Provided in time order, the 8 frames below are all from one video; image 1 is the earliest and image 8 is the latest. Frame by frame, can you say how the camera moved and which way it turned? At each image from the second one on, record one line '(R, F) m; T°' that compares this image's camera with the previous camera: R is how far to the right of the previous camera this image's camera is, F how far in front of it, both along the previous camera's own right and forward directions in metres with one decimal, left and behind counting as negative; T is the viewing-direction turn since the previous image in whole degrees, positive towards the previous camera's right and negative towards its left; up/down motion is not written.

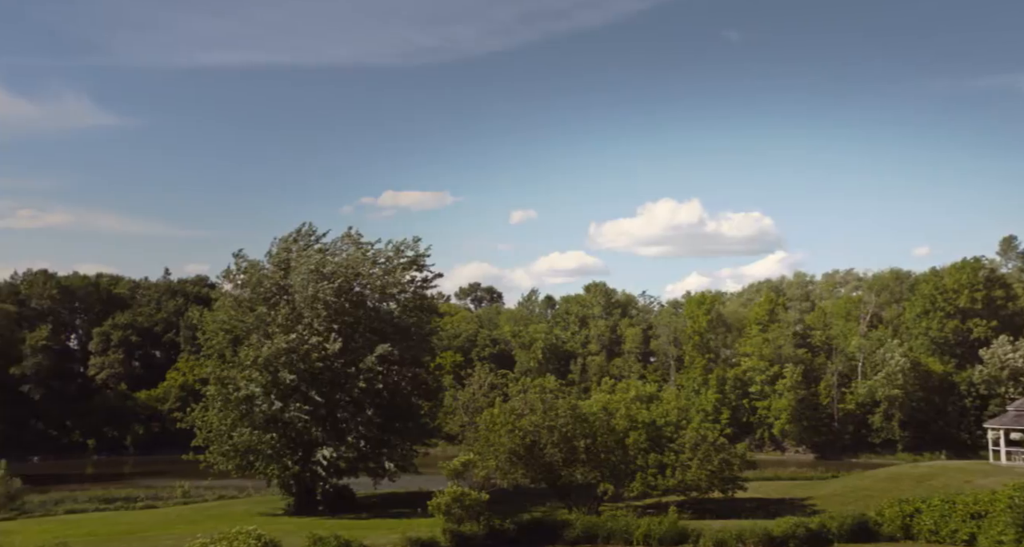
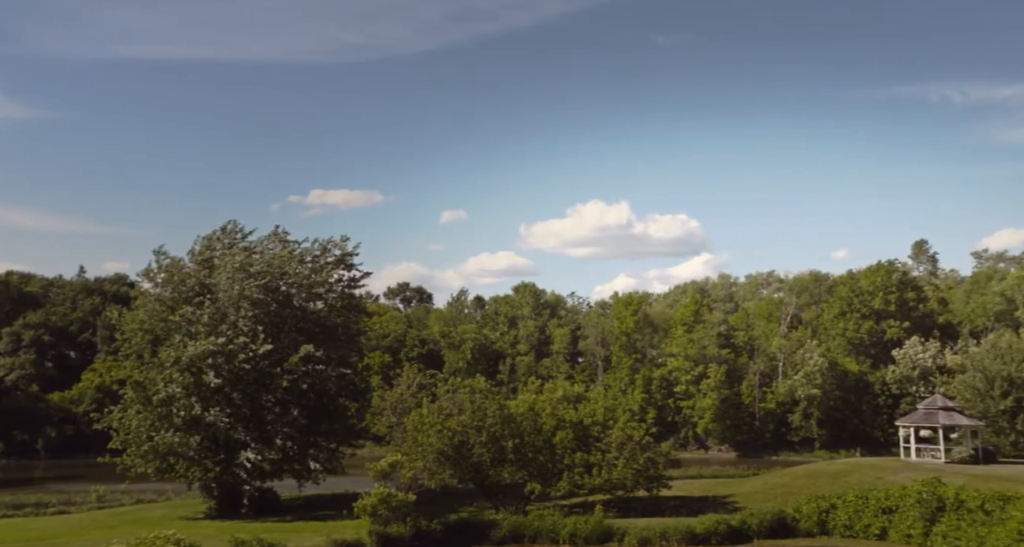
(+0.1, +0.5) m; +5°
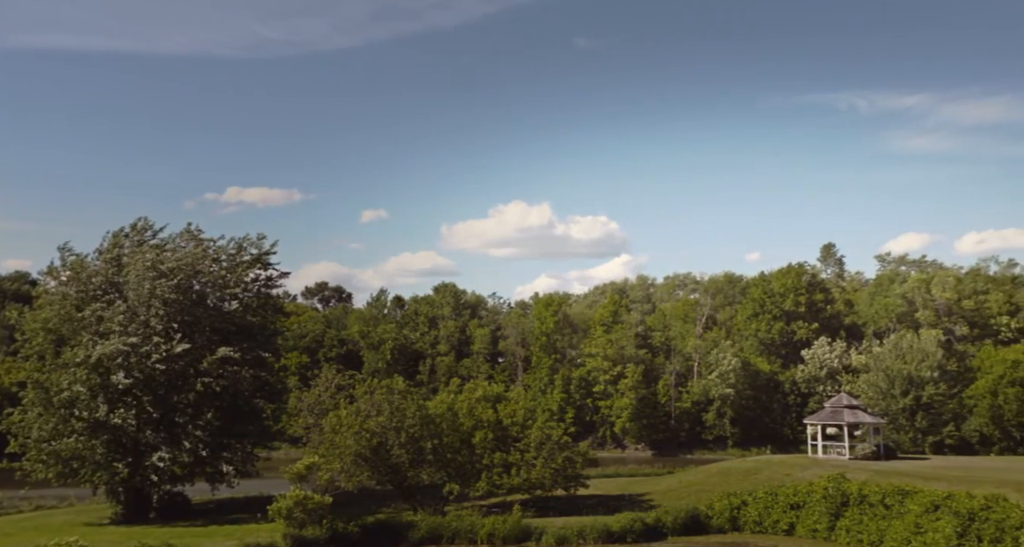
(+0.1, +0.6) m; +6°
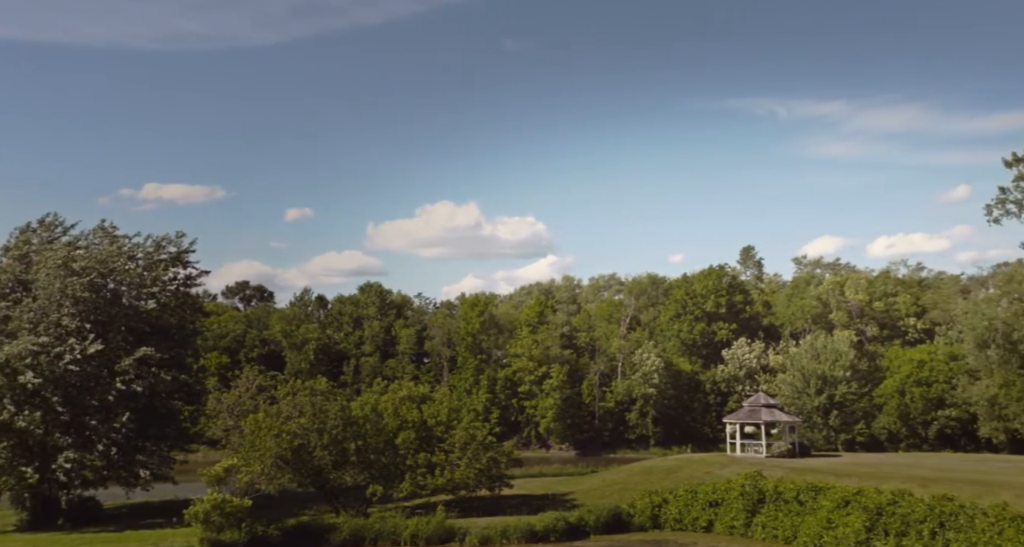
(+0.1, +0.4) m; +5°
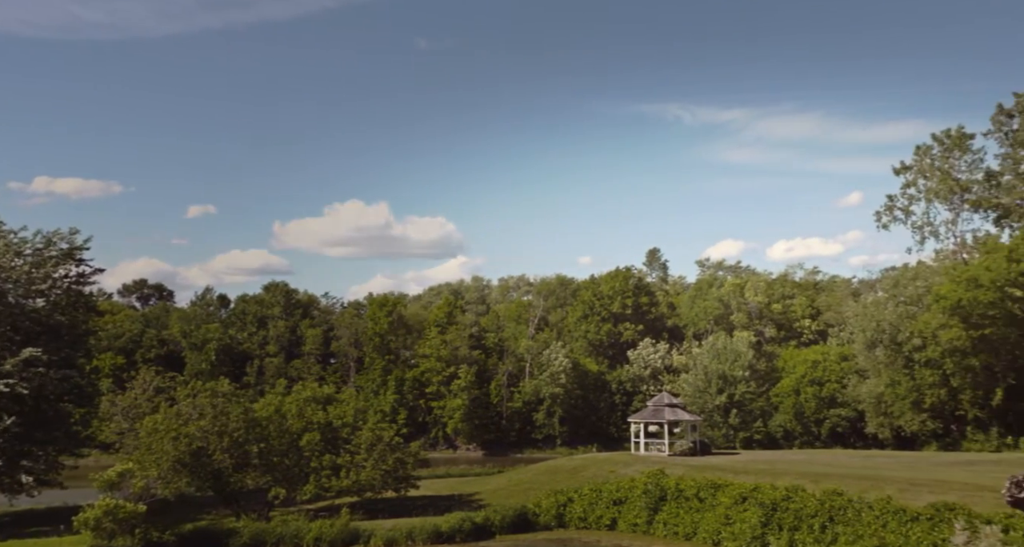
(+0.1, +0.4) m; +6°
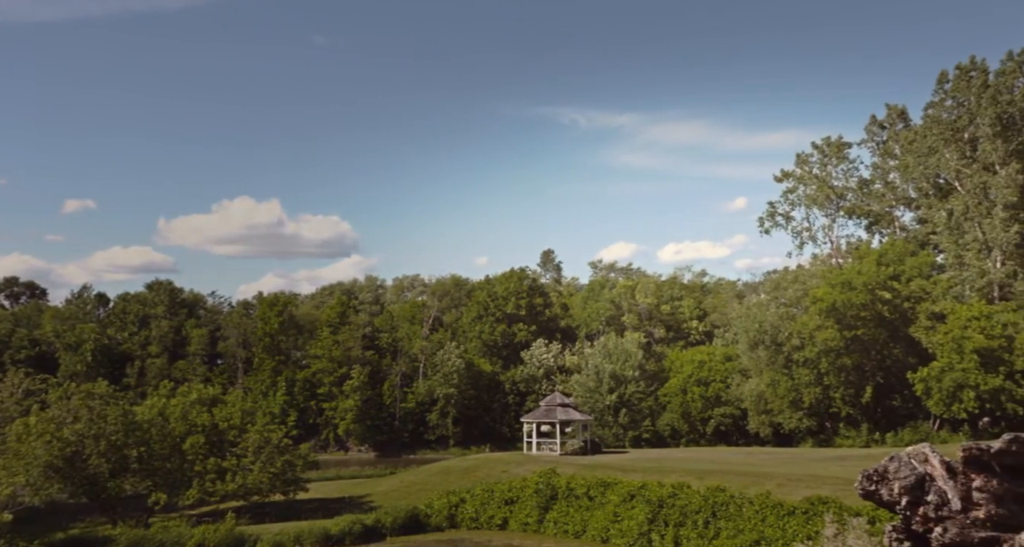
(+0.2, +0.4) m; +7°
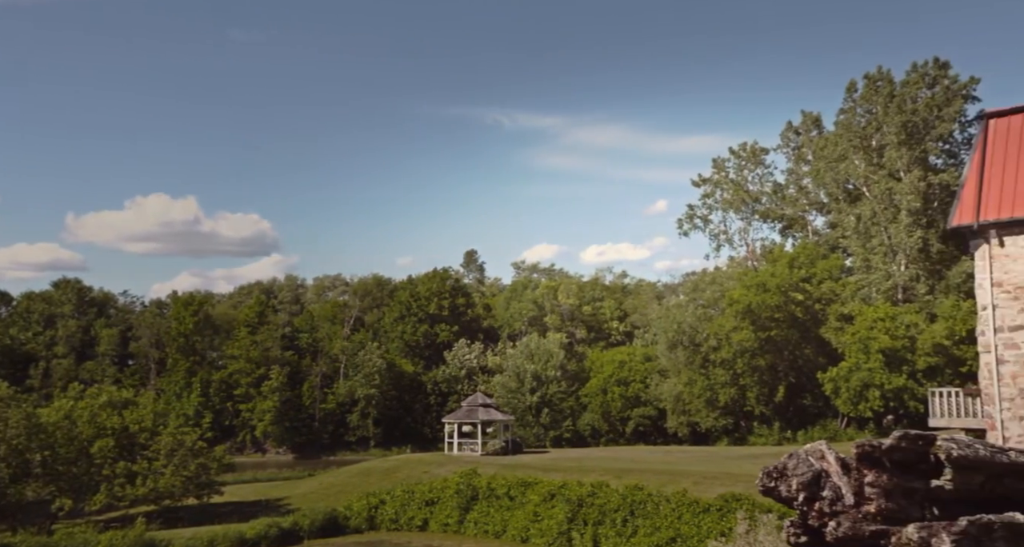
(+0.3, +0.2) m; +5°
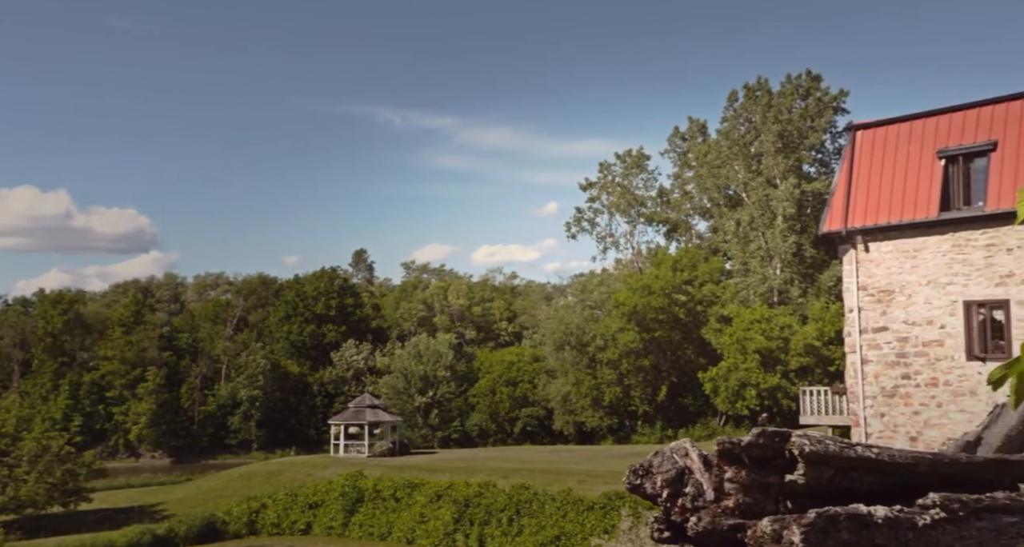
(+0.4, +0.2) m; +7°
